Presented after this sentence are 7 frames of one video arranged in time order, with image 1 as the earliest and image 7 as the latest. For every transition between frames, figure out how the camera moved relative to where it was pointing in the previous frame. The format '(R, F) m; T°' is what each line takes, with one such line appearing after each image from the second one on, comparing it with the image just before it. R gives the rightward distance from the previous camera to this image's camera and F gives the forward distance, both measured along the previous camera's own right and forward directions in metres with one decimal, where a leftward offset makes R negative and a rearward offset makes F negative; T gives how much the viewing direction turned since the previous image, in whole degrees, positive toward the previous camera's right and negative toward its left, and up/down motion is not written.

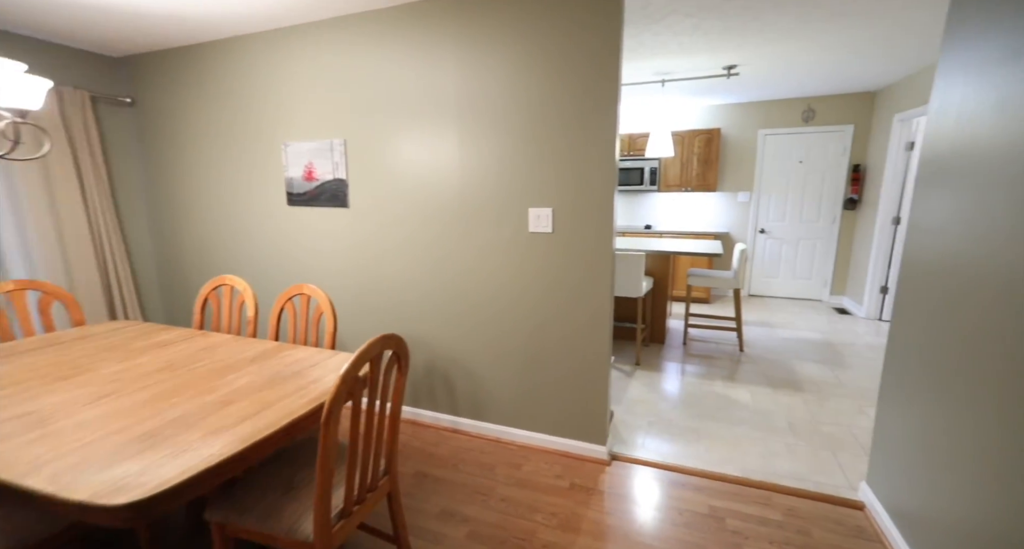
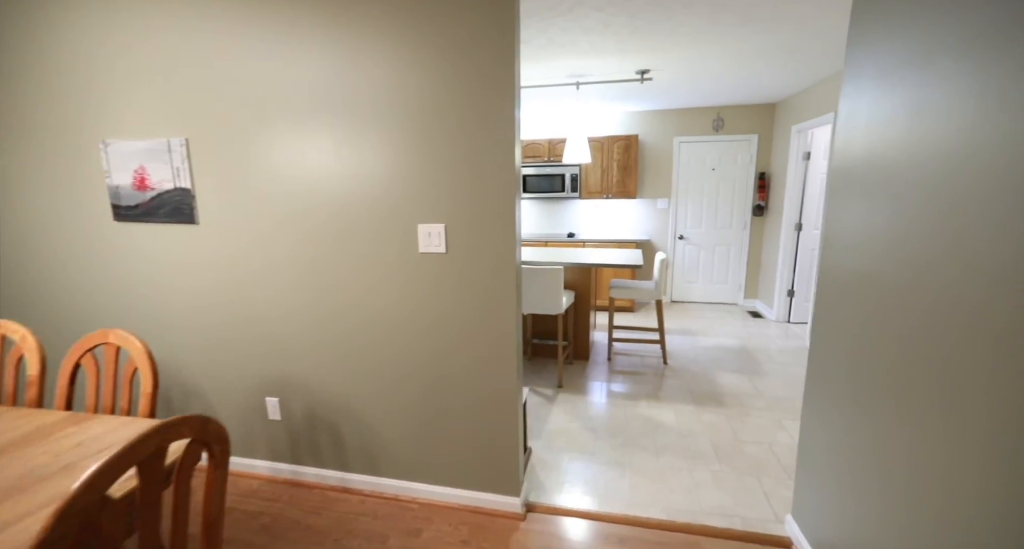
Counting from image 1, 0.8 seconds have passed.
(+0.2, +0.3) m; +9°
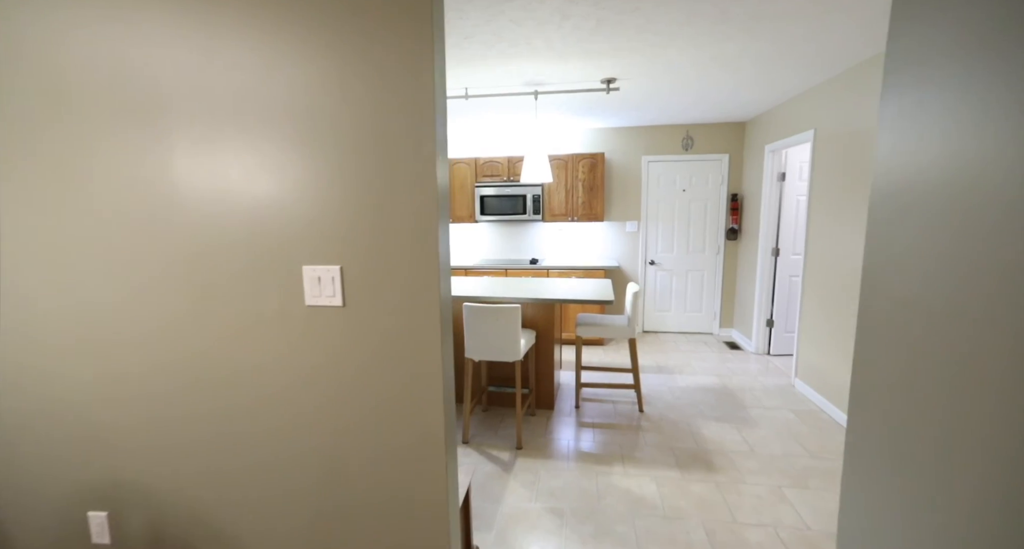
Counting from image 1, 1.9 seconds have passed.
(+0.1, +0.5) m; +4°
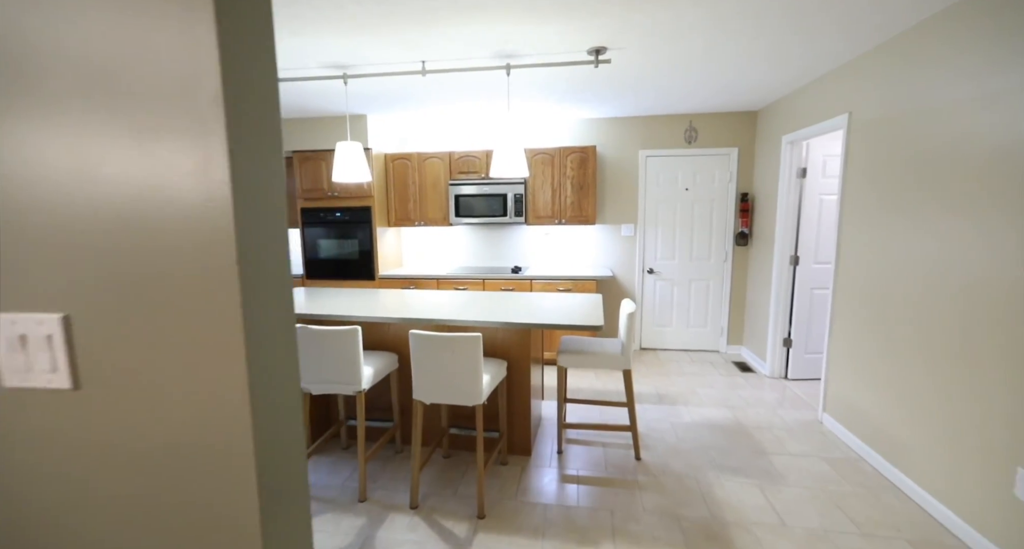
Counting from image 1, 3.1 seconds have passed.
(+0.2, +0.6) m; 0°
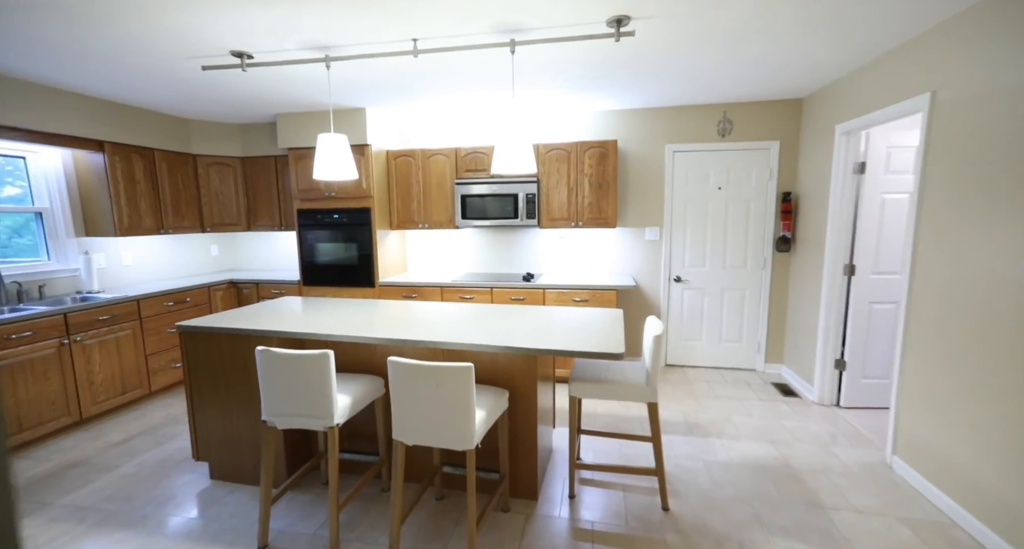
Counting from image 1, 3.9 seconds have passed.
(+0.1, +0.4) m; -3°
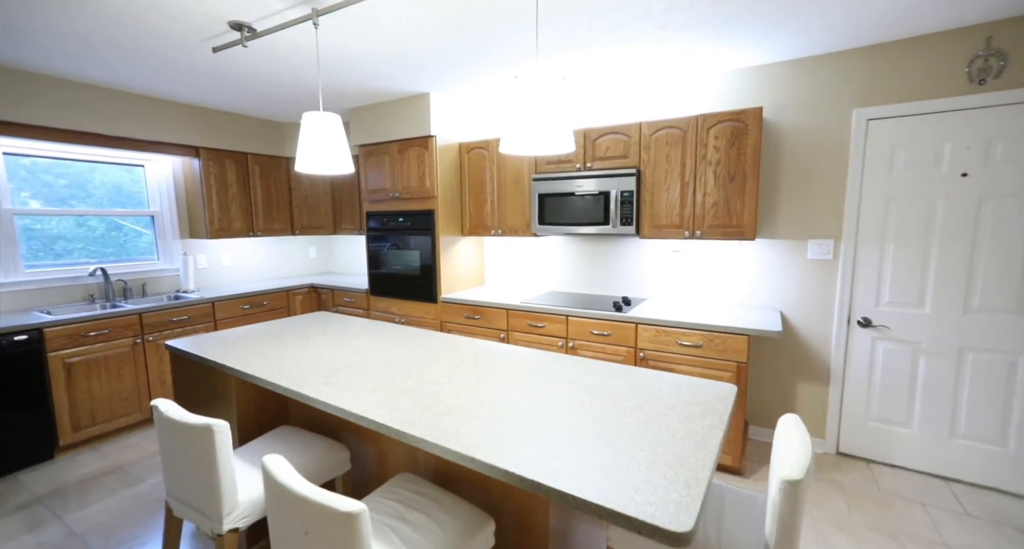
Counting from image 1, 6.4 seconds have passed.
(+0.4, +0.9) m; -19°
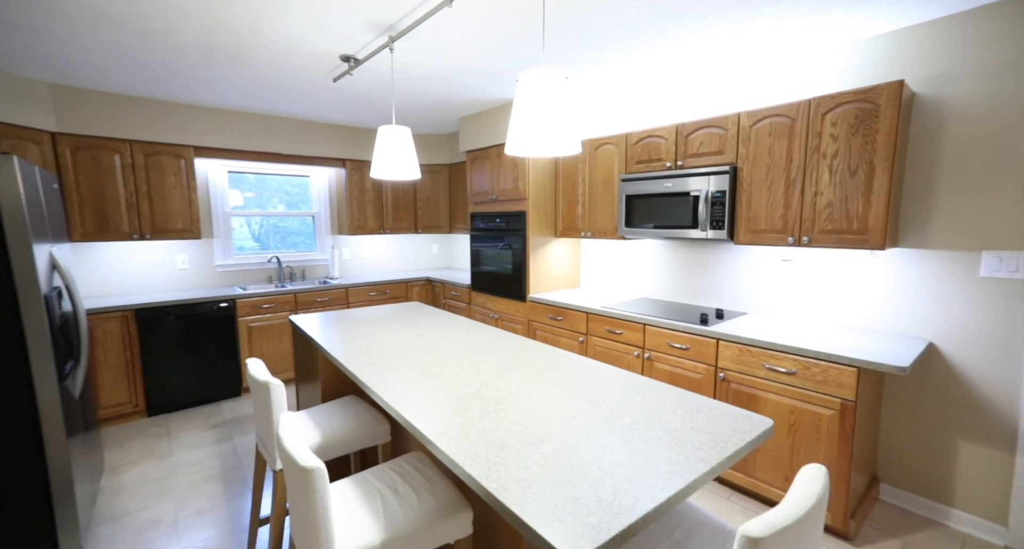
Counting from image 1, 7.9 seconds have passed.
(+0.4, +0.1) m; -19°
